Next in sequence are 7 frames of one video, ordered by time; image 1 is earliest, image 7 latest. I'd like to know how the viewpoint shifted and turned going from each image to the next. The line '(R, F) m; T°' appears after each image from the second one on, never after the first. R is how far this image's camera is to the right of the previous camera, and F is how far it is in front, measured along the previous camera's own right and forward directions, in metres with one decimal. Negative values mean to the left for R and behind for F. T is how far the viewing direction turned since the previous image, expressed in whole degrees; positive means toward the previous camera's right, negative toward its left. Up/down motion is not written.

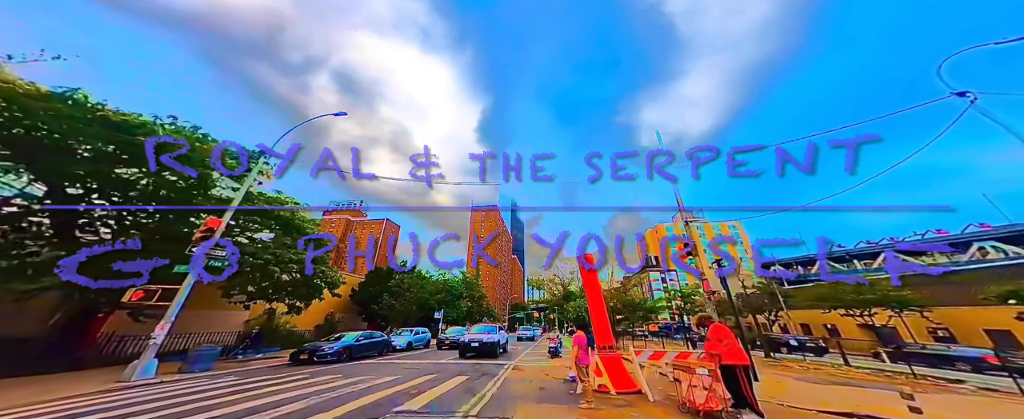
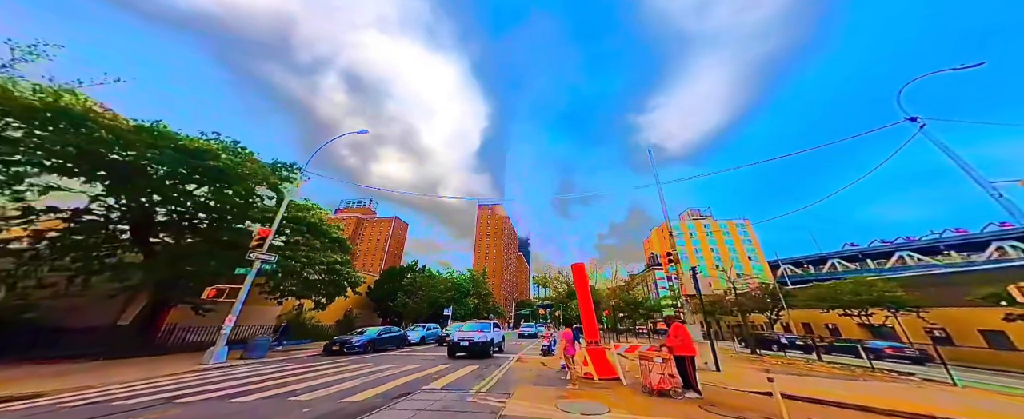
(+0.2, -1.5) m; -2°
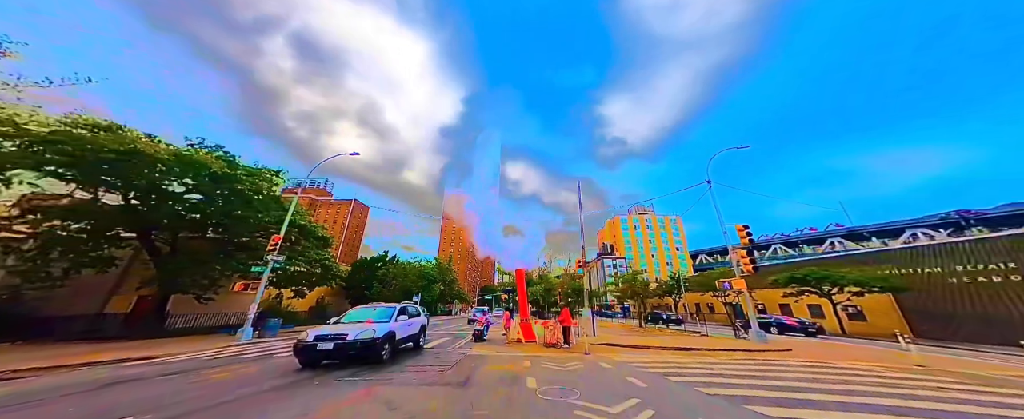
(+0.1, -4.5) m; +7°
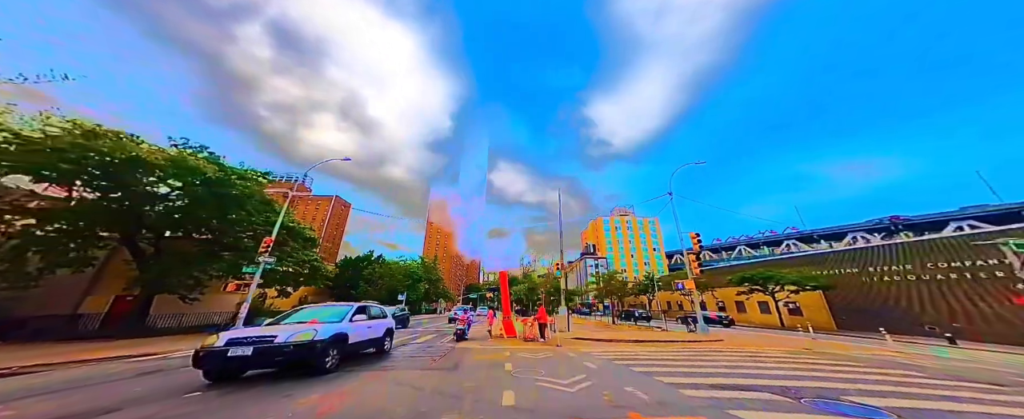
(+0.1, -1.3) m; +3°
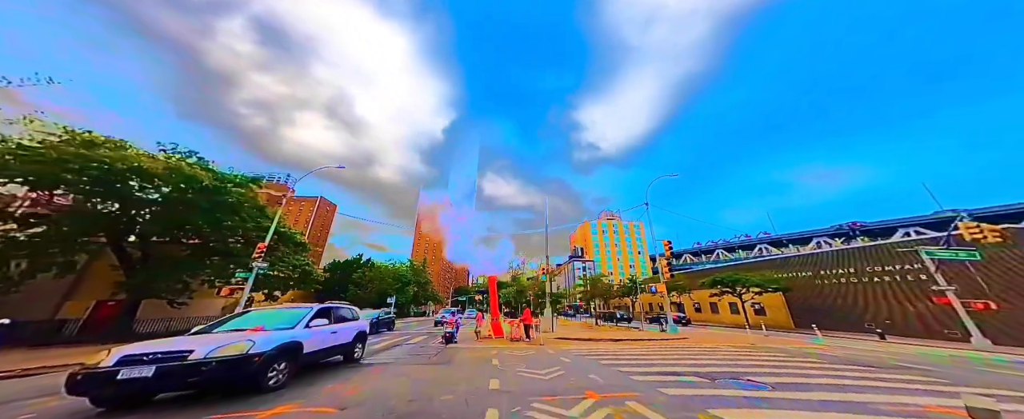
(+0.1, -1.0) m; +2°
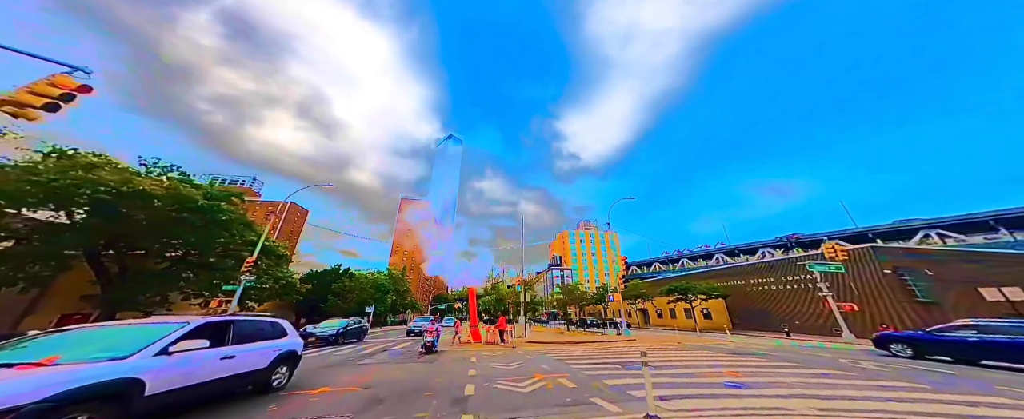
(+0.2, -1.9) m; +4°
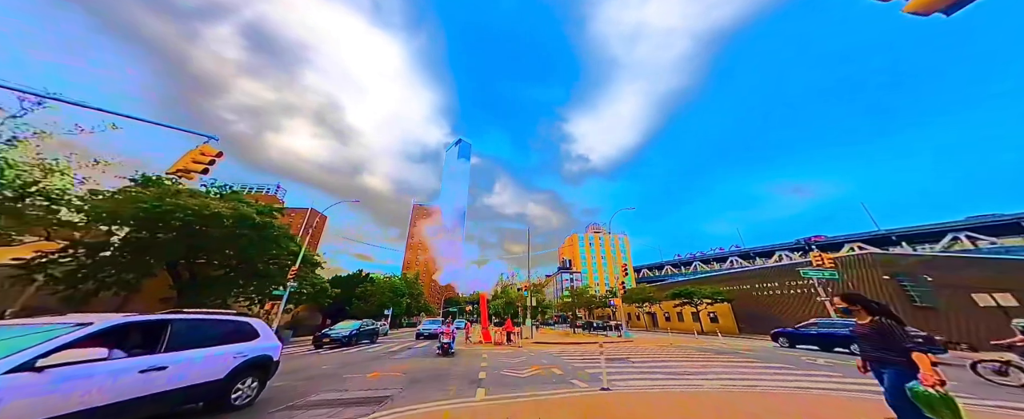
(+0.3, -1.5) m; -3°
